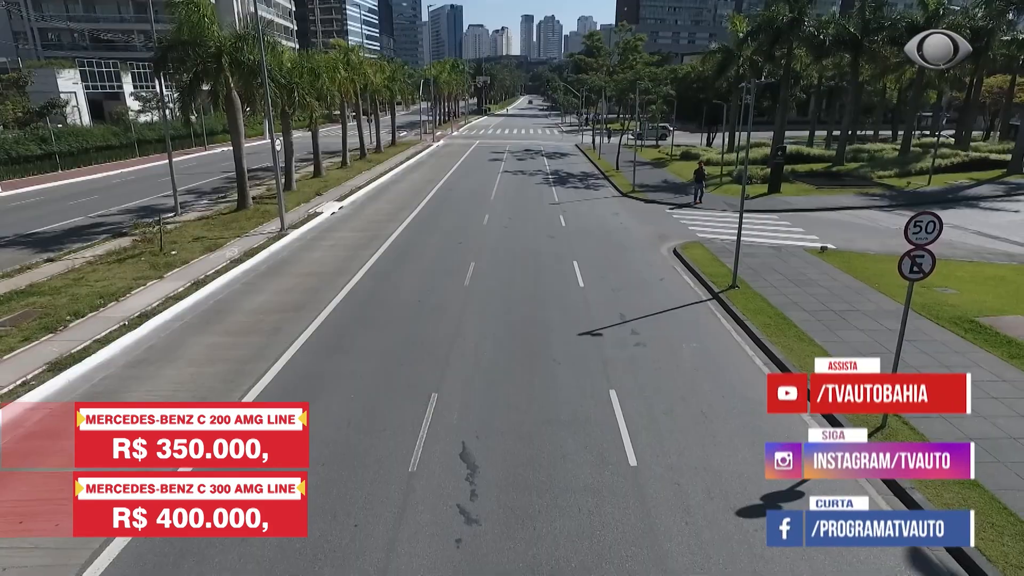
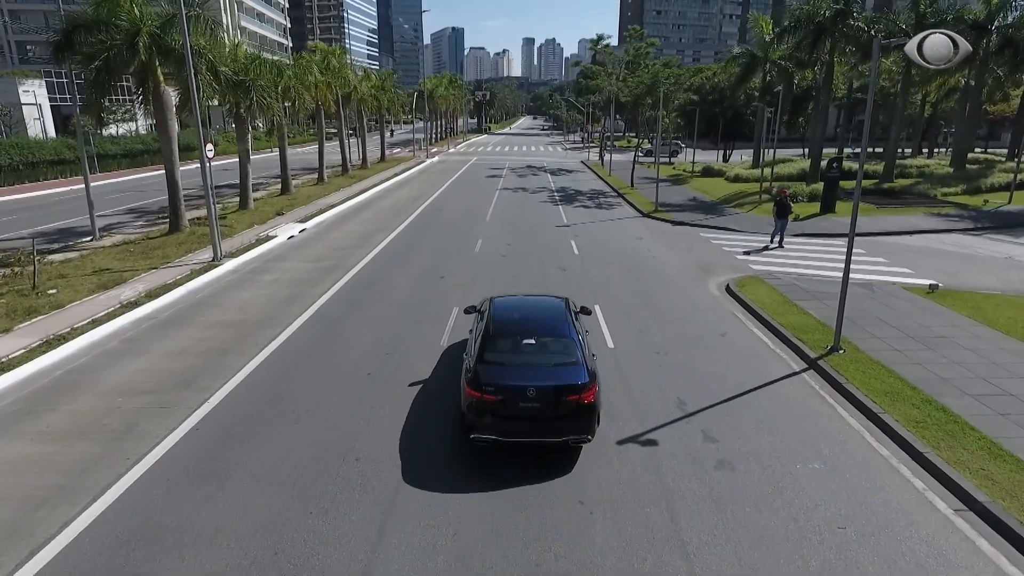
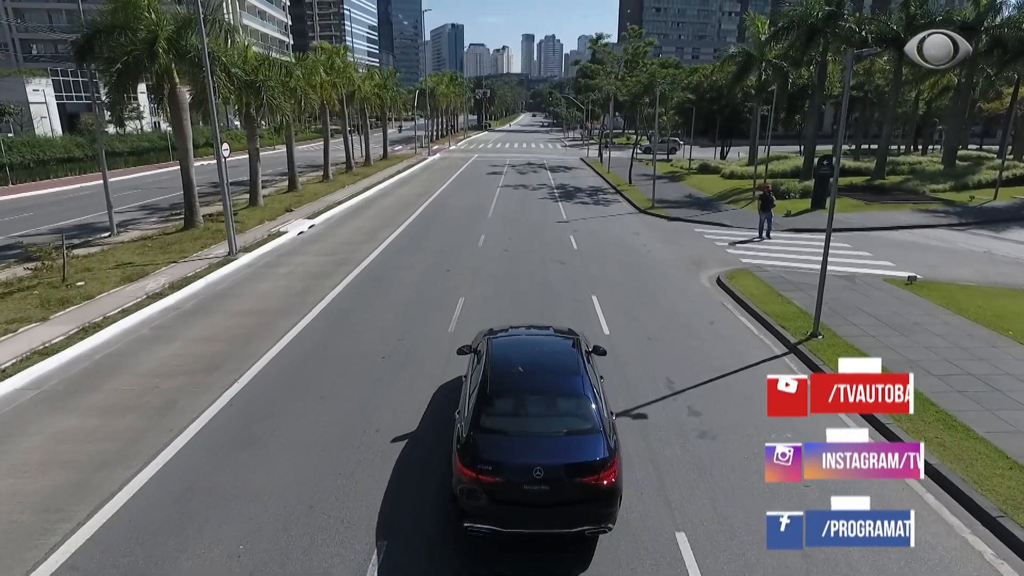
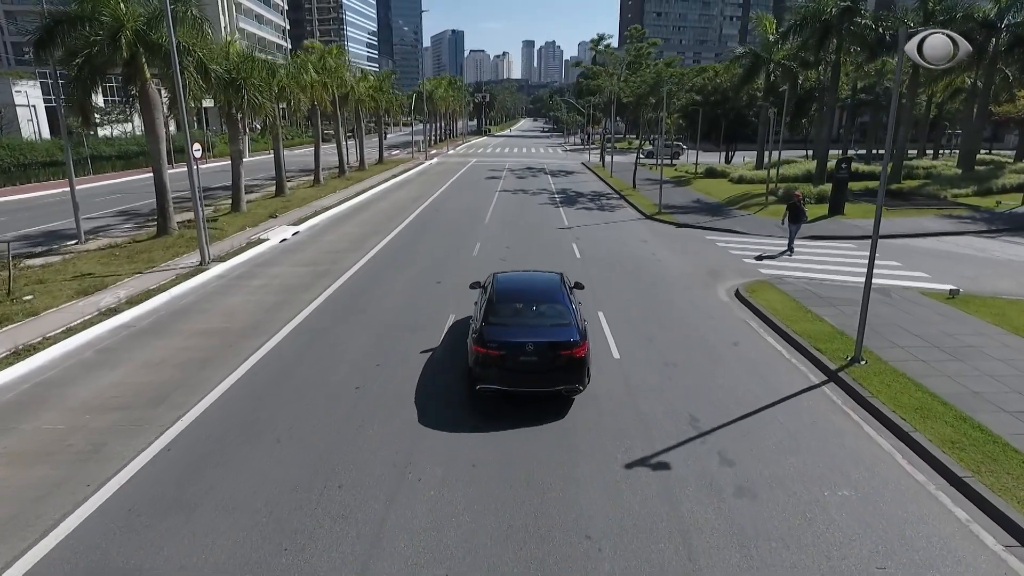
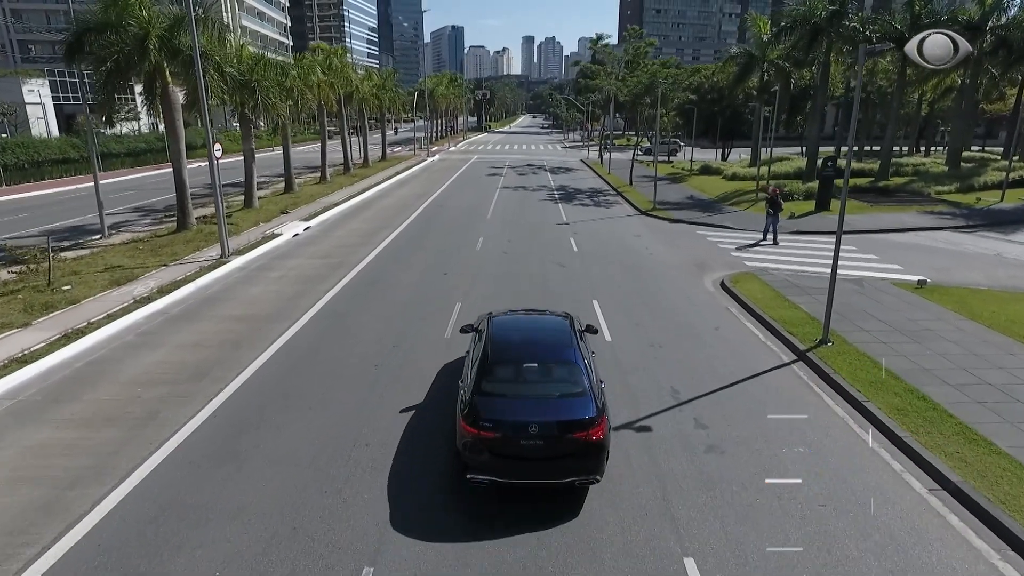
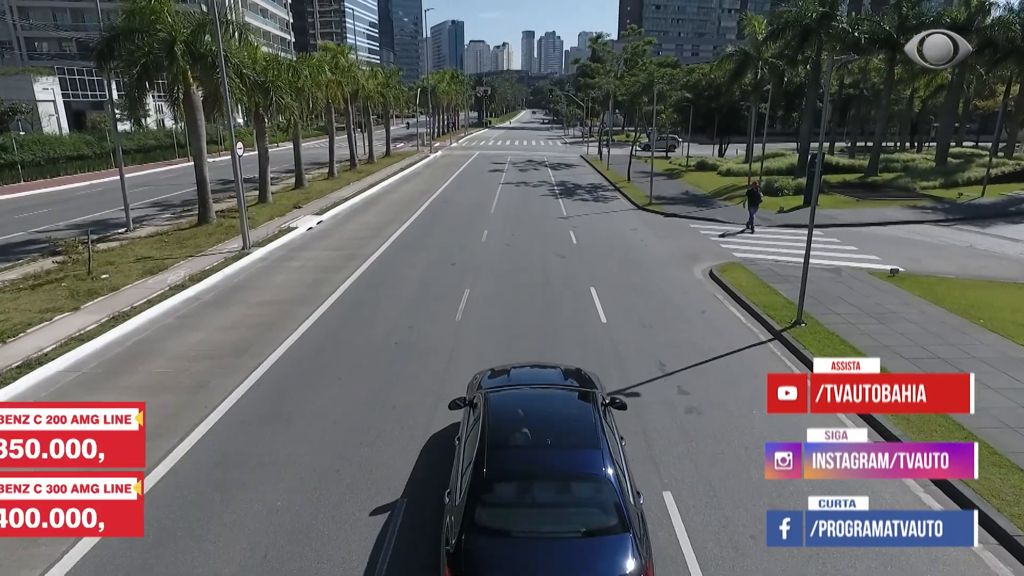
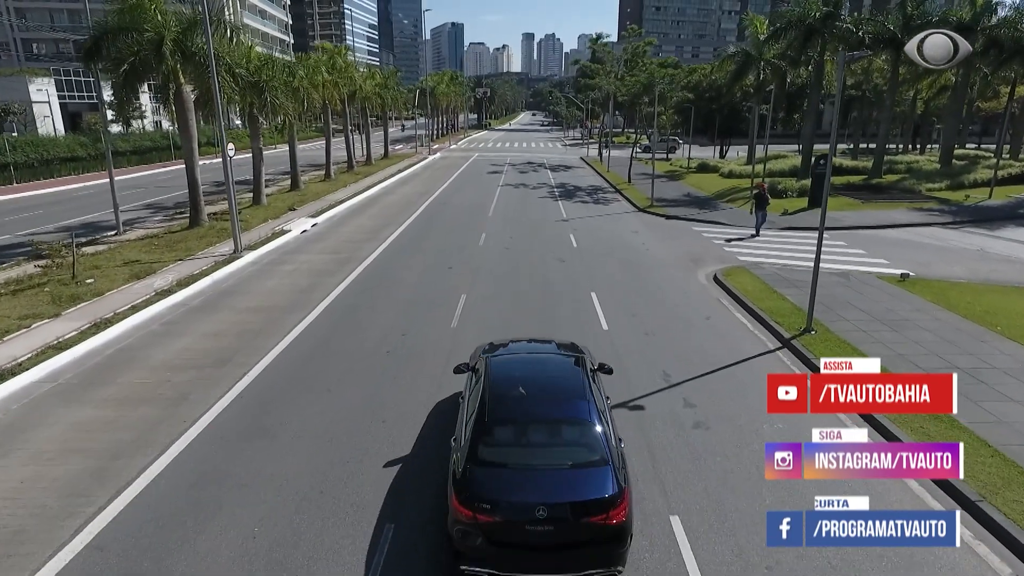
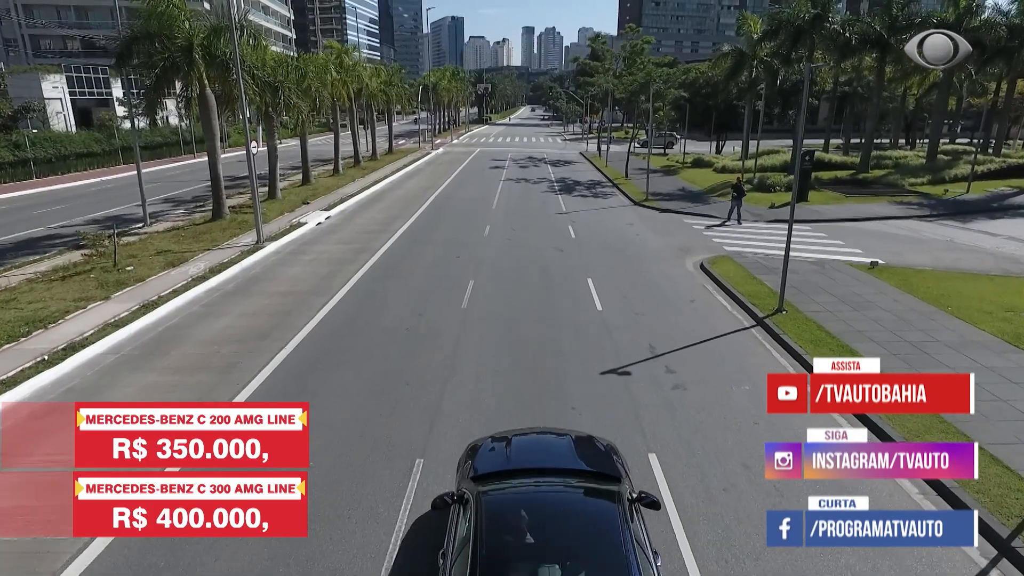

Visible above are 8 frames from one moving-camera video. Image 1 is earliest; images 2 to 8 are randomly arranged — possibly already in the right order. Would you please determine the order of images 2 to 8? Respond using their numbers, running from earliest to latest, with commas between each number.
8, 6, 7, 3, 5, 2, 4
